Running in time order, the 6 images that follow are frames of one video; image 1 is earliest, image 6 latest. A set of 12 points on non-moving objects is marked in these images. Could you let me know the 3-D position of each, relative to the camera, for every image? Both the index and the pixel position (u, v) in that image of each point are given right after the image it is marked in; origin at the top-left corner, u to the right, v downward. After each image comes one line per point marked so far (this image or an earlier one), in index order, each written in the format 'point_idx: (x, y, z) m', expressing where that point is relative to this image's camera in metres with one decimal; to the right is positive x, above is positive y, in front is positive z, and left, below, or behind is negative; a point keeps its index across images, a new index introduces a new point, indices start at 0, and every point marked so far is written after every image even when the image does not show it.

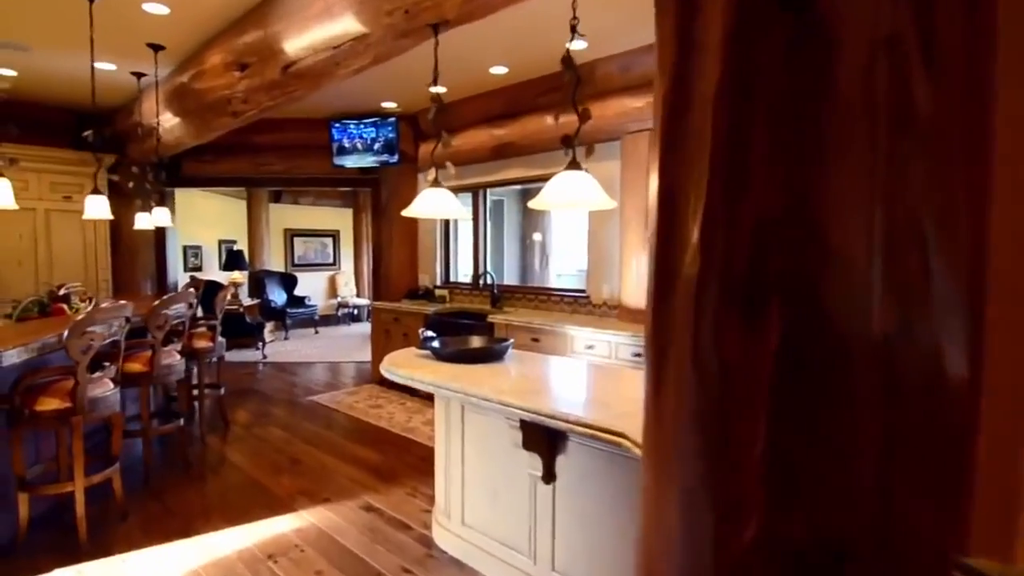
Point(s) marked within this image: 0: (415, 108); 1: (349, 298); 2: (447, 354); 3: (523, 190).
0: (-1.1, +2.0, +5.9) m
1: (-3.2, -0.2, +10.5) m
2: (-0.3, -0.3, +2.8) m
3: (+0.1, +1.1, +5.9) m
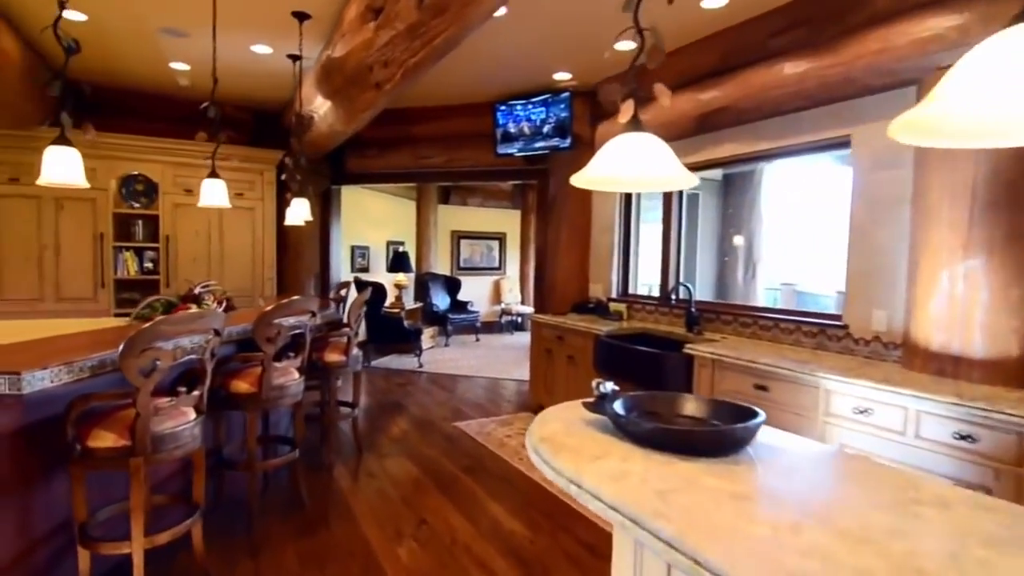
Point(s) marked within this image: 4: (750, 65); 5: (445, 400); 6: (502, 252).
0: (+0.7, +1.9, +4.8) m
1: (0.0, -0.3, +9.8) m
2: (+0.4, -0.4, +1.5) m
3: (+1.8, +0.9, +4.4) m
4: (+1.6, +1.5, +3.7) m
5: (-0.7, -1.2, +5.6) m
6: (-0.2, +0.7, +10.0) m
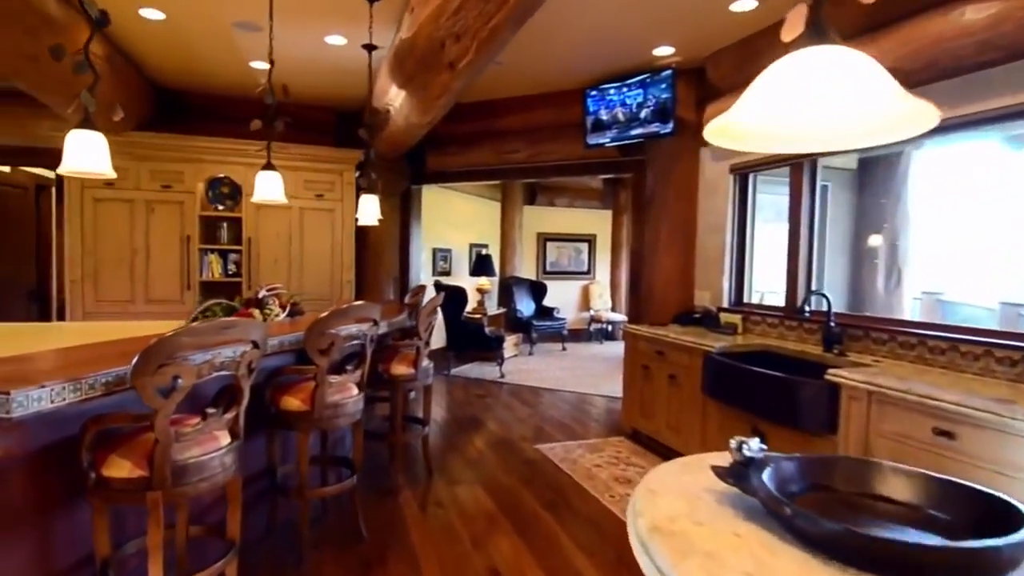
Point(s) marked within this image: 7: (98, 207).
0: (+1.4, +1.8, +4.1) m
1: (+1.5, -0.4, +9.1) m
2: (+0.5, -0.4, +0.9) m
3: (+2.4, +0.8, +3.6) m
4: (+2.1, +1.5, +2.8) m
5: (+0.1, -1.2, +5.1) m
6: (+1.4, +0.6, +9.4) m
7: (-3.6, +0.7, +4.7) m
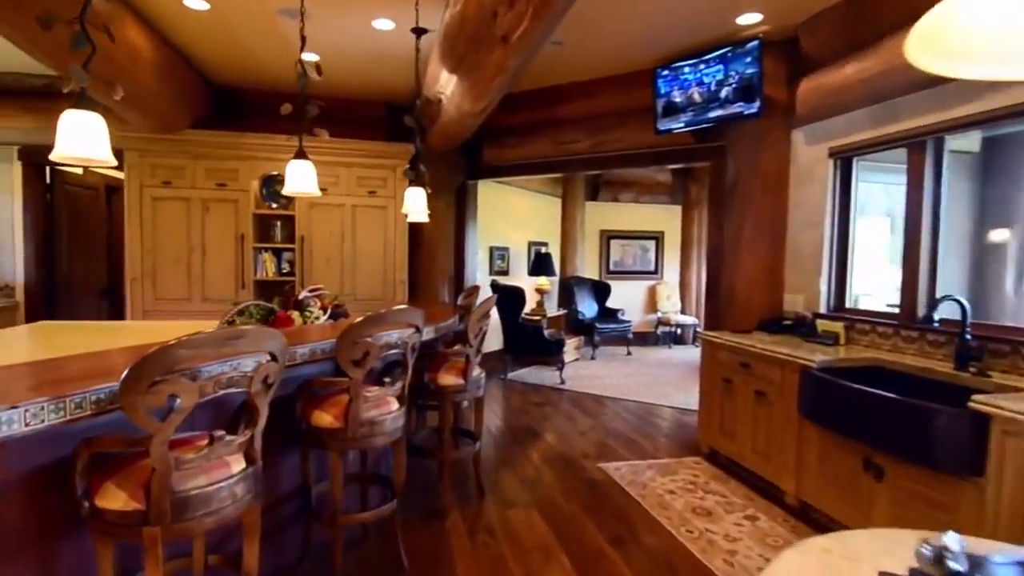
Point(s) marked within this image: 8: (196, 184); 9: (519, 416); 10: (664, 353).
0: (+1.9, +1.8, +3.6) m
1: (+2.5, -0.4, +8.5) m
2: (+0.6, -0.4, +0.5) m
3: (+2.7, +0.8, +2.9) m
4: (+2.4, +1.4, +2.2) m
5: (+0.7, -1.2, +4.7) m
6: (+2.4, +0.6, +8.8) m
7: (-3.1, +0.7, +4.7) m
8: (-2.8, +0.9, +4.6) m
9: (+0.1, -1.2, +4.9) m
10: (+2.2, -1.0, +7.9) m
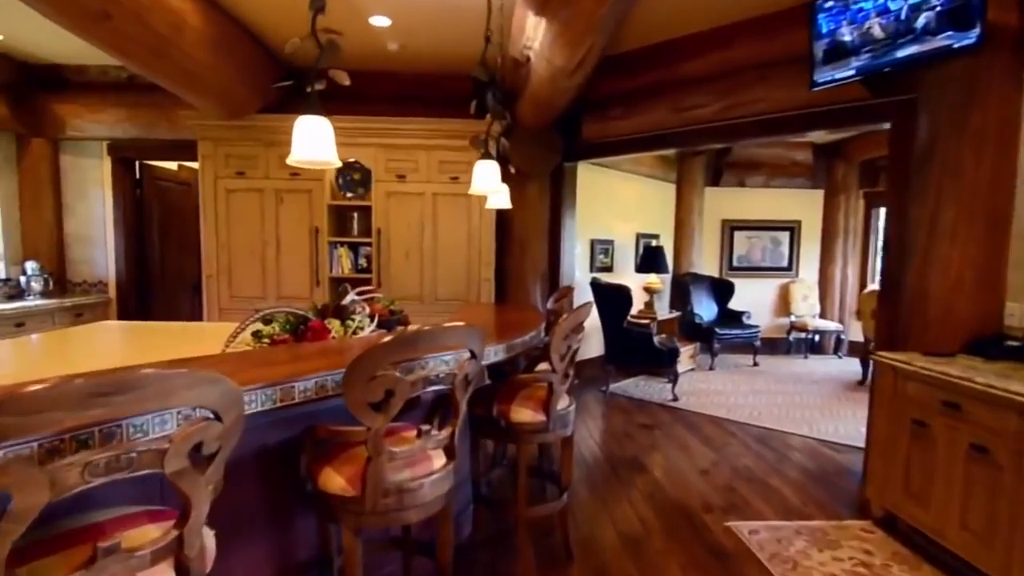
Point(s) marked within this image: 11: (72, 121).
0: (+2.4, +1.8, +2.3) m
1: (+3.9, -0.4, +7.1) m
2: (+0.5, -0.5, -0.4) m
3: (+3.1, +0.8, +1.5) m
4: (+2.6, +1.4, +0.9) m
5: (+1.4, -1.2, +3.7) m
6: (+3.9, +0.6, +7.4) m
7: (-2.3, +0.7, +4.4) m
8: (-2.0, +0.9, +4.3) m
9: (+0.8, -1.2, +4.0) m
10: (+3.5, -1.0, +6.6) m
11: (-3.9, +1.5, +4.8) m
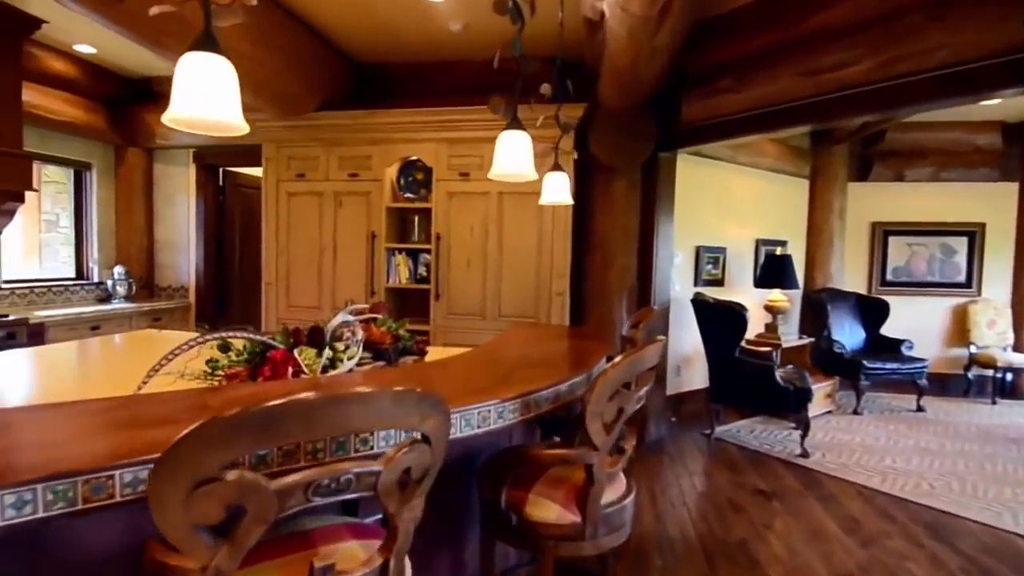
0: (+2.4, +1.6, +1.2) m
1: (+4.9, -0.6, +5.5) m
2: (0.0, -0.5, -1.2) m
3: (+3.0, +0.7, +0.2) m
4: (+2.4, +1.3, -0.3) m
5: (+1.7, -1.4, +2.7) m
6: (+5.0, +0.3, +5.8) m
7: (-1.7, +0.7, +4.1) m
8: (-1.4, +0.8, +4.0) m
9: (+1.2, -1.3, +3.1) m
10: (+4.4, -1.2, +5.0) m
11: (-3.2, +1.4, +4.9) m
